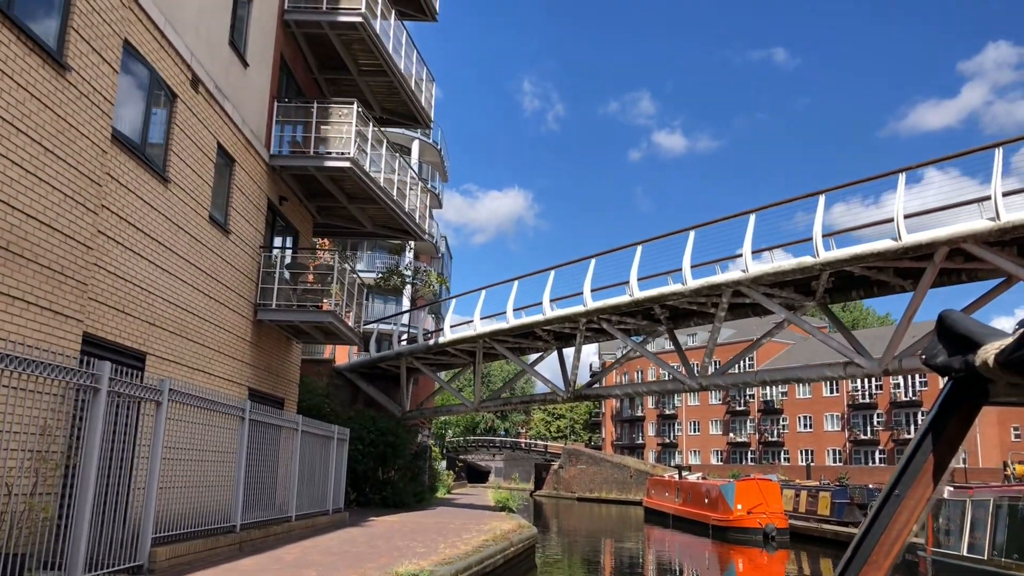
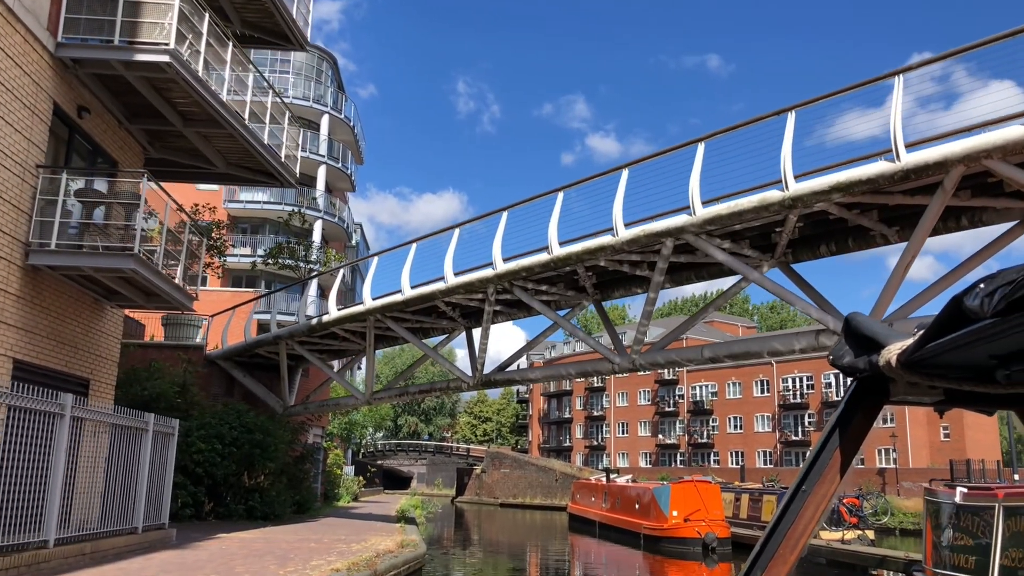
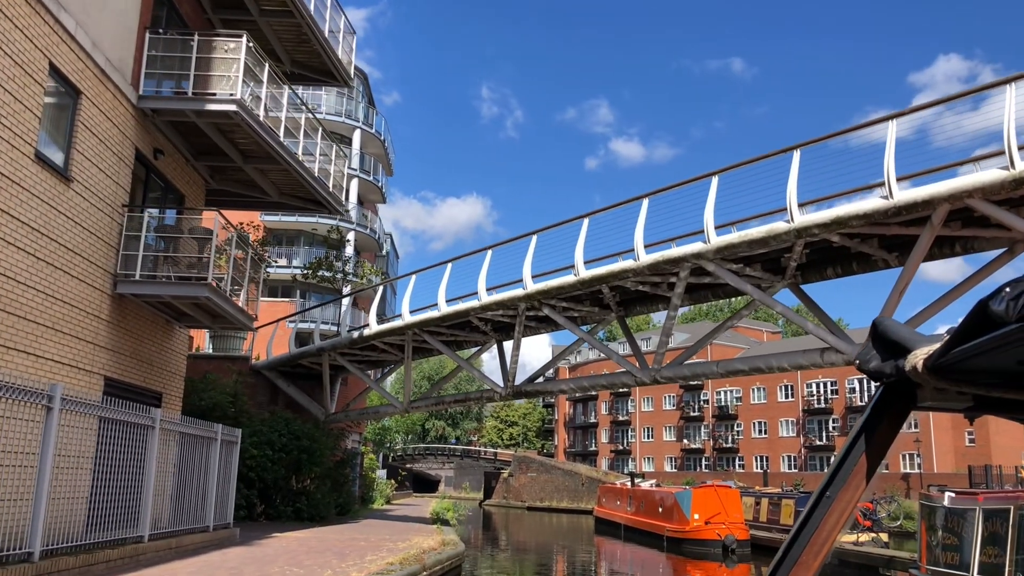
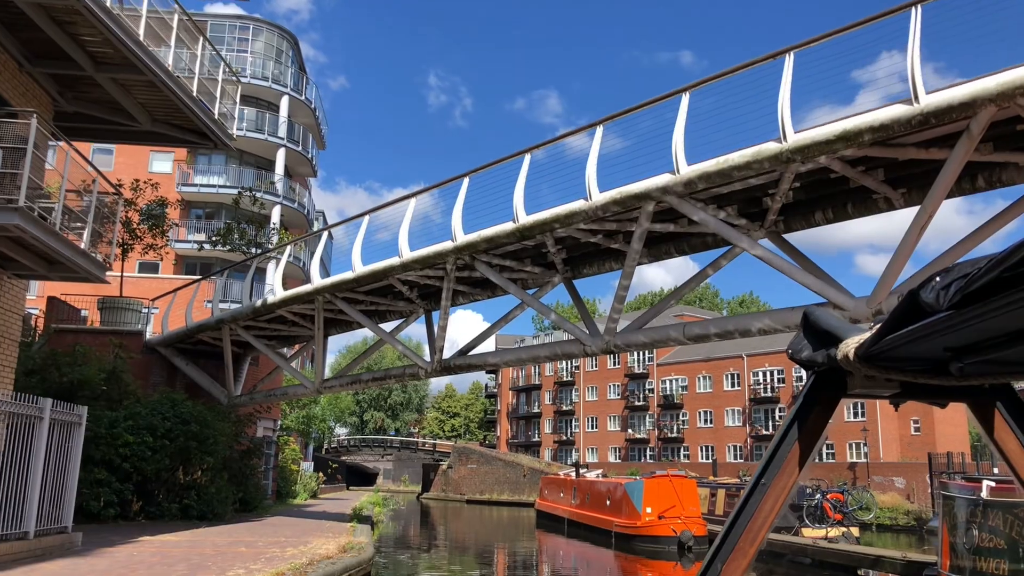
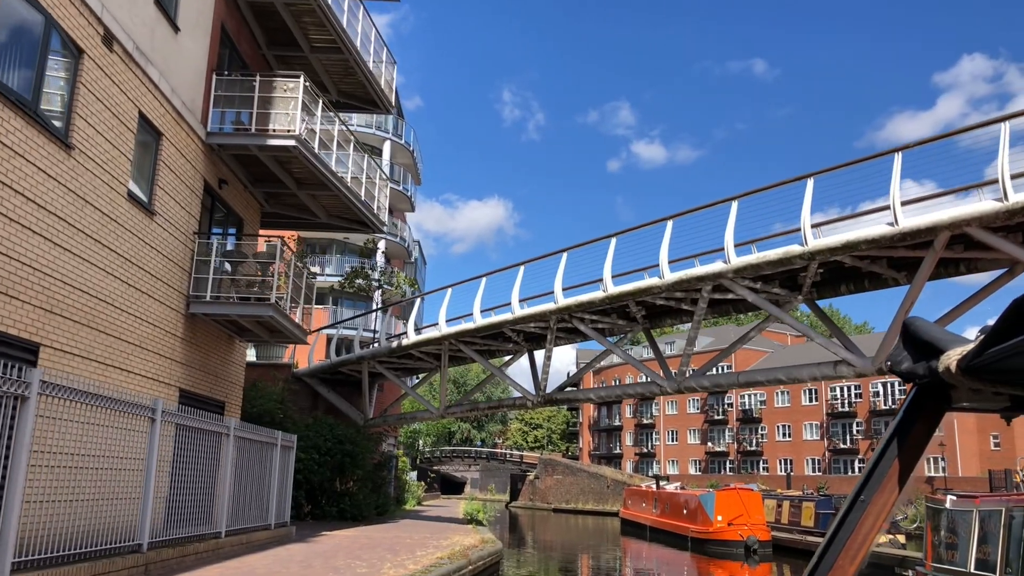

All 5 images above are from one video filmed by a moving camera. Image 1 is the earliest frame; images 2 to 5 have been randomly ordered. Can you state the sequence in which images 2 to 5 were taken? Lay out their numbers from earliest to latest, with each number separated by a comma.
5, 3, 2, 4
